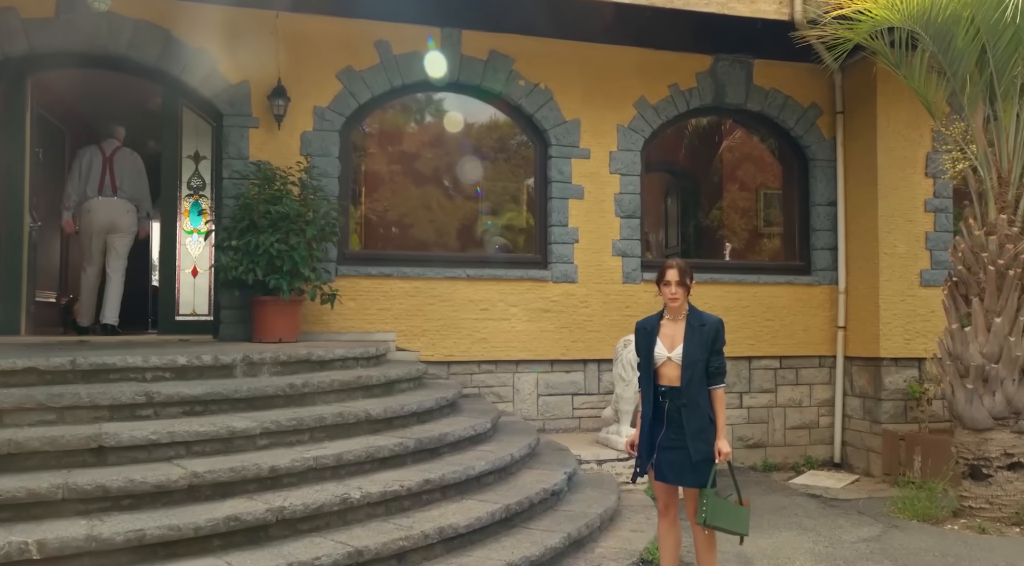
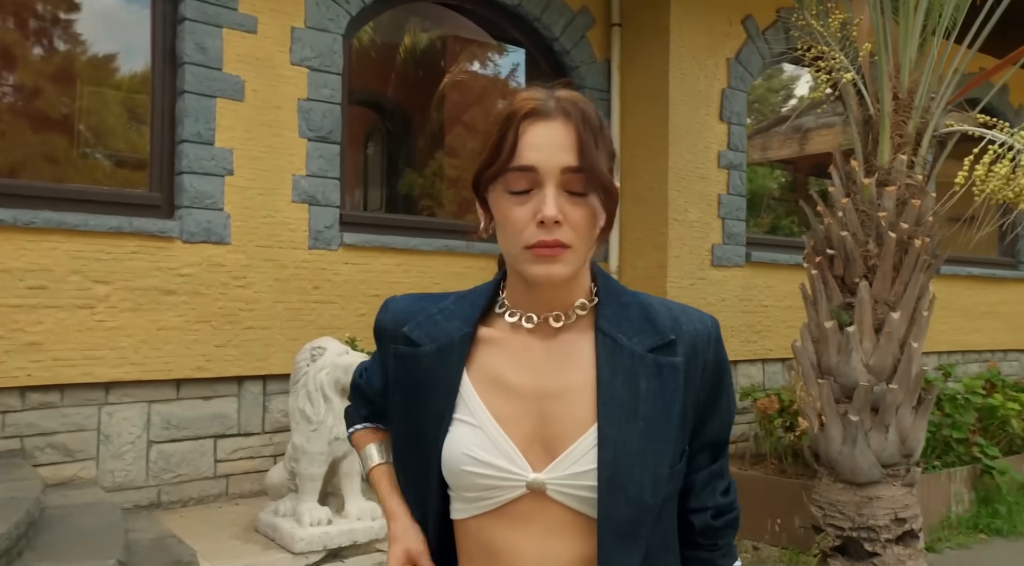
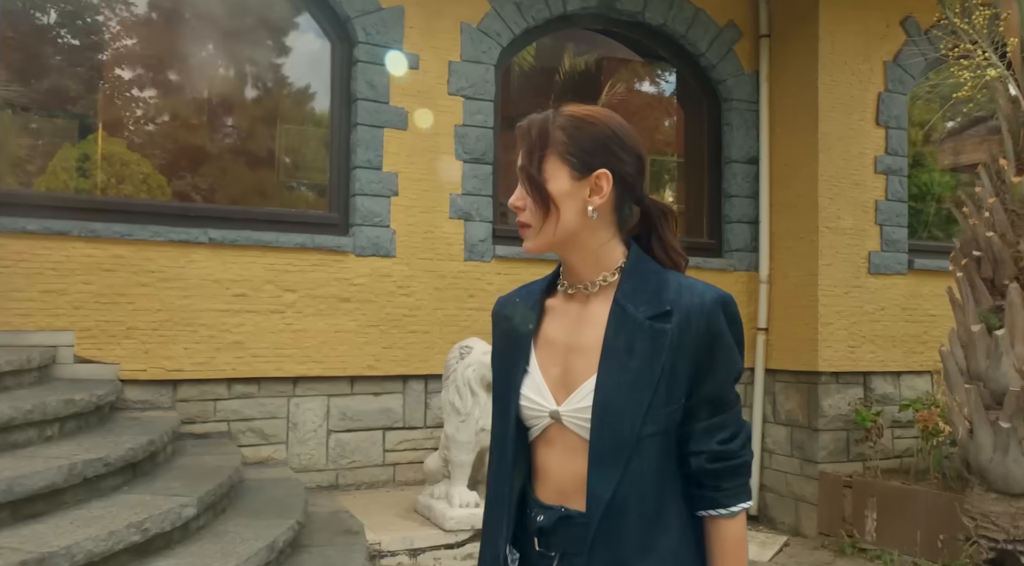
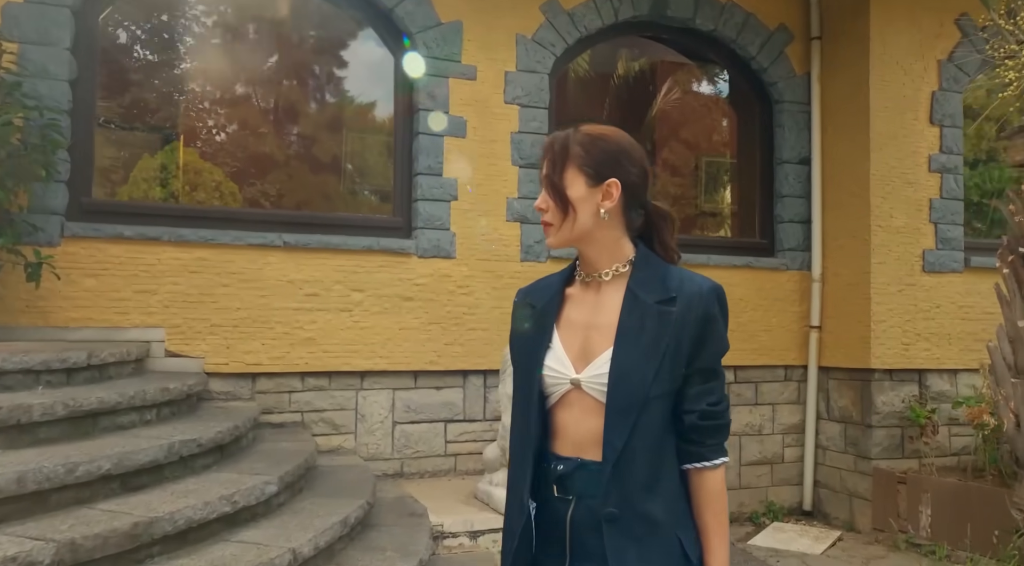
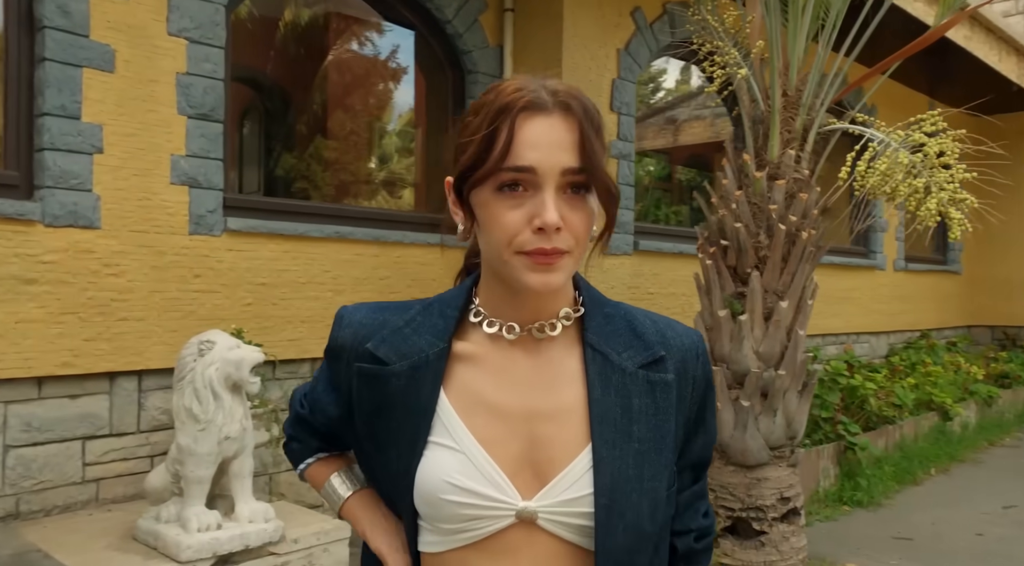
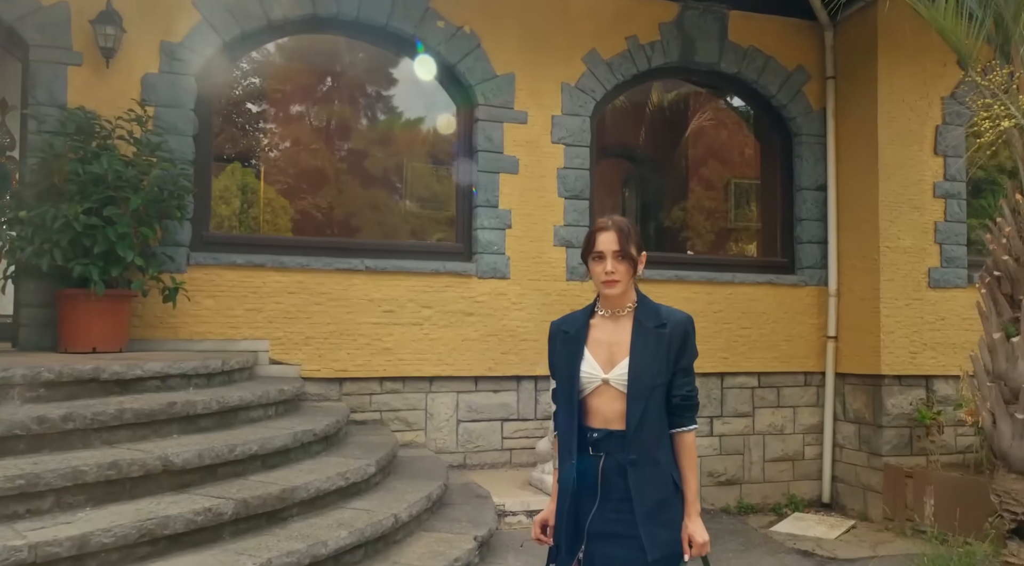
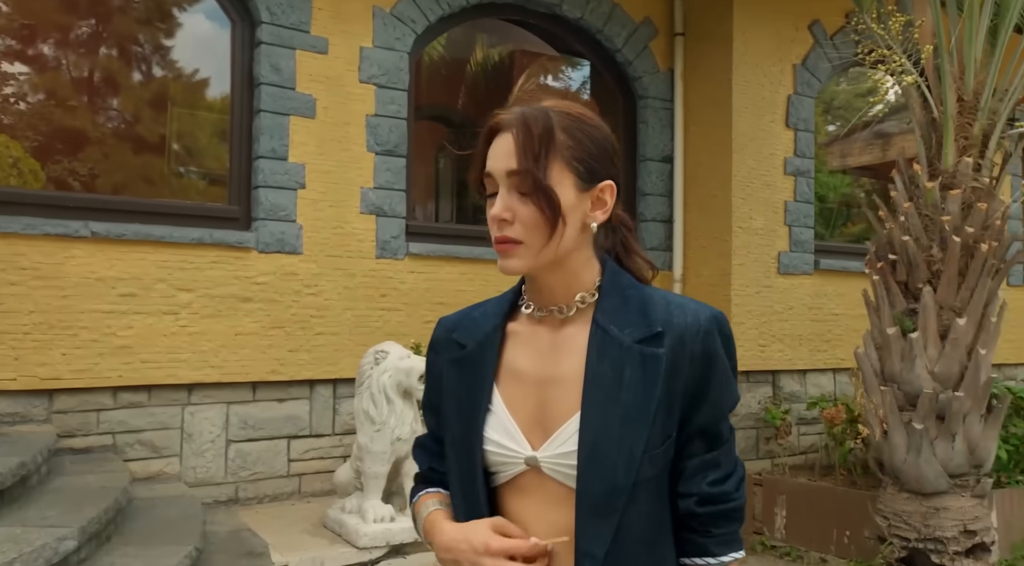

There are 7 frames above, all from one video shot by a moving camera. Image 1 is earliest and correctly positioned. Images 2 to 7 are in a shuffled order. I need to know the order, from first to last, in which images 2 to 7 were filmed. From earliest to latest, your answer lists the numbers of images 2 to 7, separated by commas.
6, 4, 3, 7, 2, 5
